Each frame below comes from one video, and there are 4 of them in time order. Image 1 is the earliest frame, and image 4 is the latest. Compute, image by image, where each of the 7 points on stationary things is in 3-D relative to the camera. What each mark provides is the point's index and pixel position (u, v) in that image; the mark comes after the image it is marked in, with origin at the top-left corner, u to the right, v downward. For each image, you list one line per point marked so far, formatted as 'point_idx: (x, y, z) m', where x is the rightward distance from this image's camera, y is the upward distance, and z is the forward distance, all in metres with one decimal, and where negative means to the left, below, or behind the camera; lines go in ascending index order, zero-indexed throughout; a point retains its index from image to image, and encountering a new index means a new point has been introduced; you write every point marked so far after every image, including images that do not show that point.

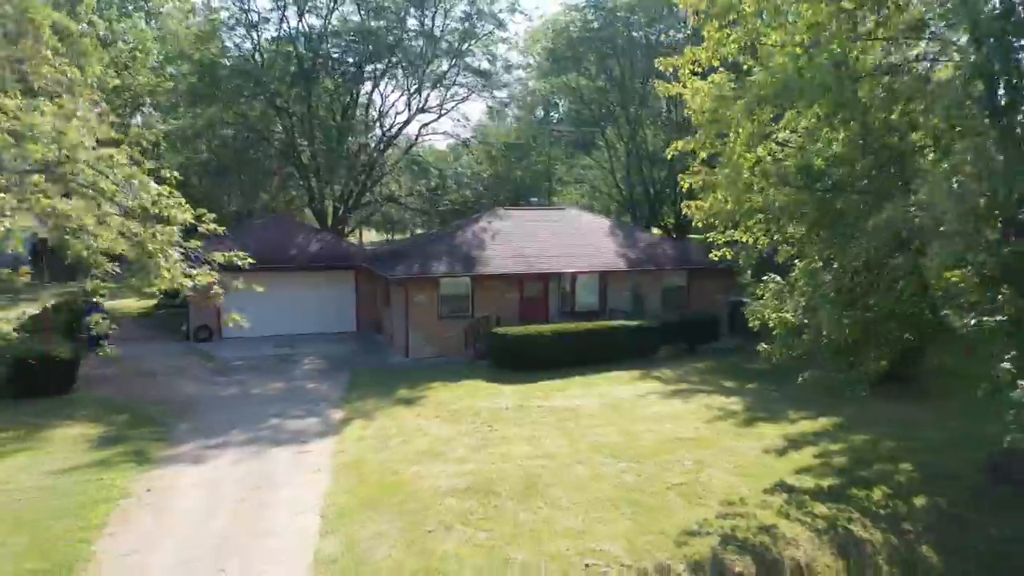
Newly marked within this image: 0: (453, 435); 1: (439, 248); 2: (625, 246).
0: (-0.9, -2.1, +11.7) m
1: (-1.5, +0.8, +17.7) m
2: (+2.6, +0.9, +19.1) m
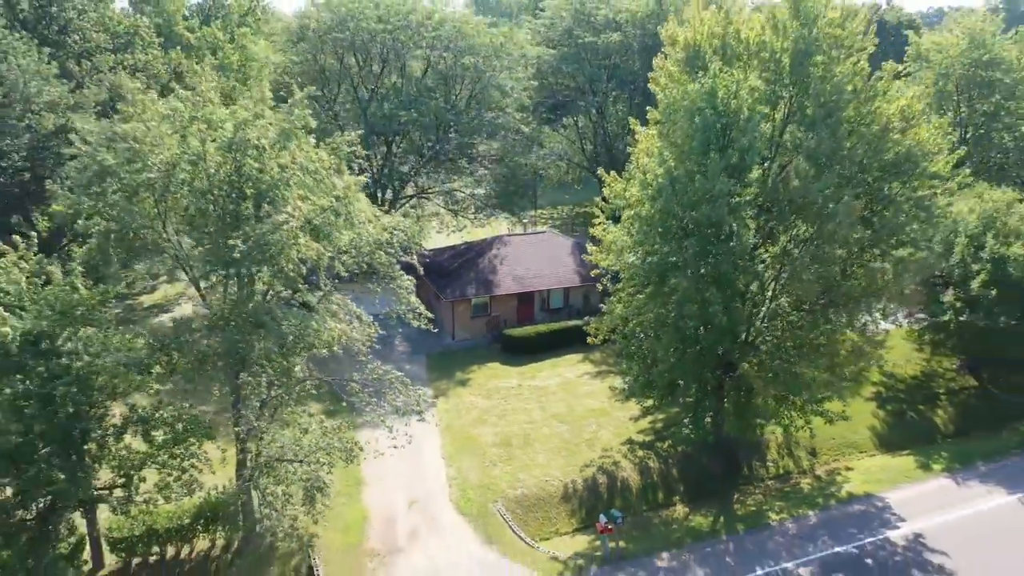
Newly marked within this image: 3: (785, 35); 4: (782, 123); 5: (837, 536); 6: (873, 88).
0: (-0.7, -3.7, +24.9) m
1: (-1.5, +0.5, +30.1) m
2: (+2.6, +0.9, +31.5) m
3: (+6.2, +5.7, +18.6) m
4: (+6.1, +3.7, +18.7) m
5: (+7.4, -5.6, +18.5) m
6: (+8.1, +4.4, +18.3) m
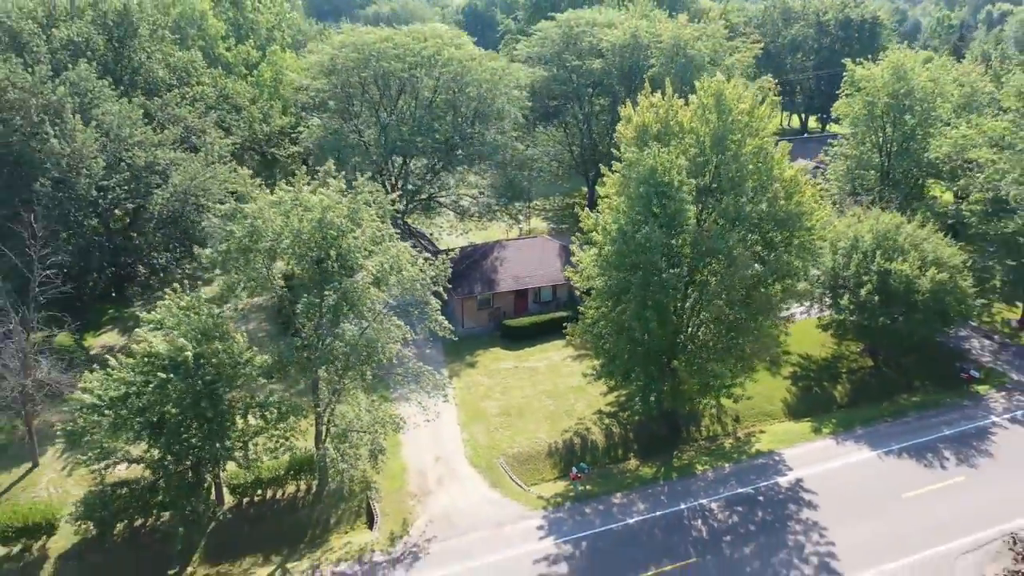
0: (-0.8, -3.8, +32.2) m
1: (-1.6, +0.6, +37.2) m
2: (+2.5, +1.1, +38.6) m
3: (+6.1, +5.2, +25.4) m
4: (+6.1, +3.2, +25.6) m
5: (+7.3, -6.2, +26.0) m
6: (+8.0, +3.9, +25.2) m
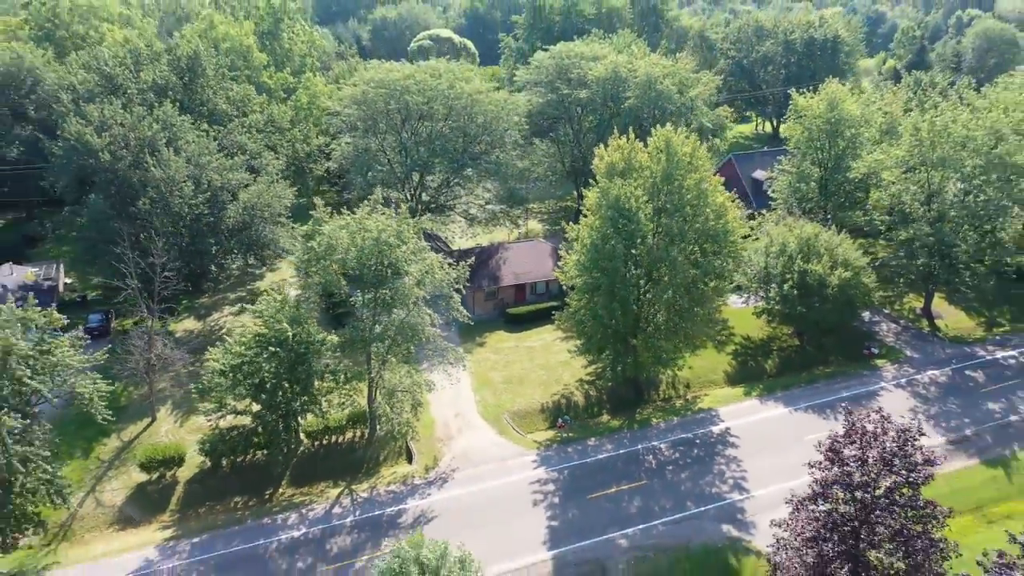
0: (-0.8, -3.6, +41.0) m
1: (-1.6, +0.9, +45.9) m
2: (+2.6, +1.4, +47.3) m
3: (+6.1, +5.3, +34.1) m
4: (+6.1, +3.3, +34.3) m
5: (+7.4, -6.0, +34.8) m
6: (+8.0, +4.0, +33.8) m
